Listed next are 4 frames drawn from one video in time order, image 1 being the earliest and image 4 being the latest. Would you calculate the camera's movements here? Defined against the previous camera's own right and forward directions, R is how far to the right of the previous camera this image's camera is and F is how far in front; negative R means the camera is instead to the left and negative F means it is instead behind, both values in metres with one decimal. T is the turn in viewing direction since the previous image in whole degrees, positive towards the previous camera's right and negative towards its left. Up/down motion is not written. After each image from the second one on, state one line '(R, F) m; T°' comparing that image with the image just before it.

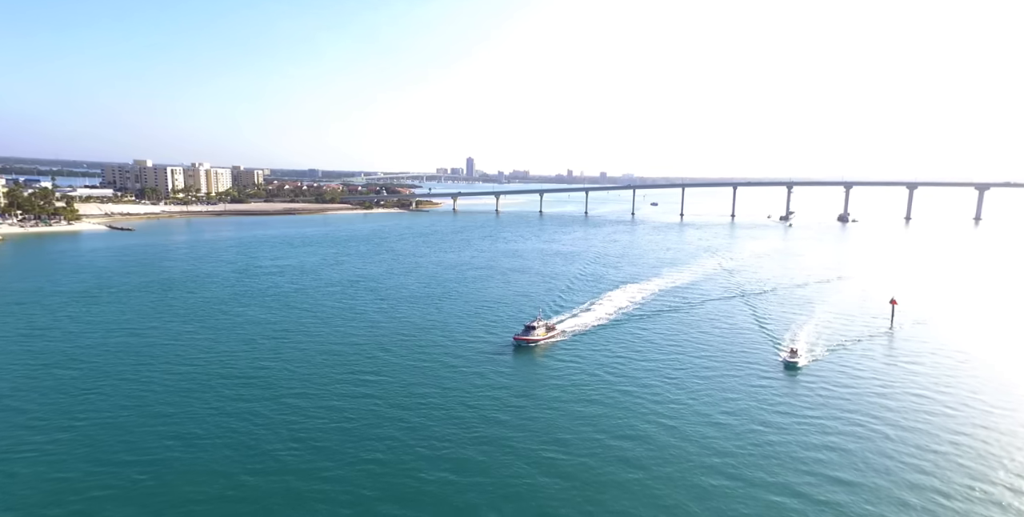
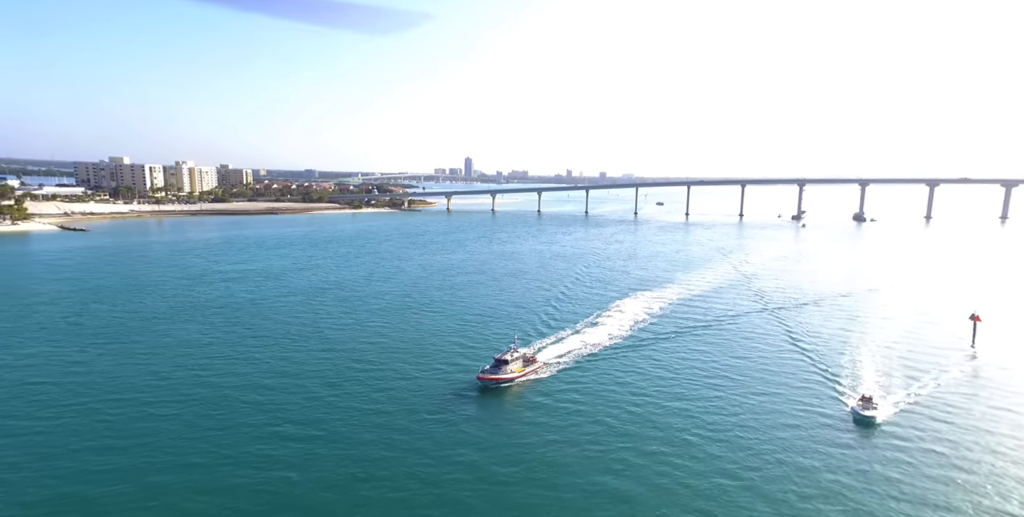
(+0.3, +4.7) m; 0°
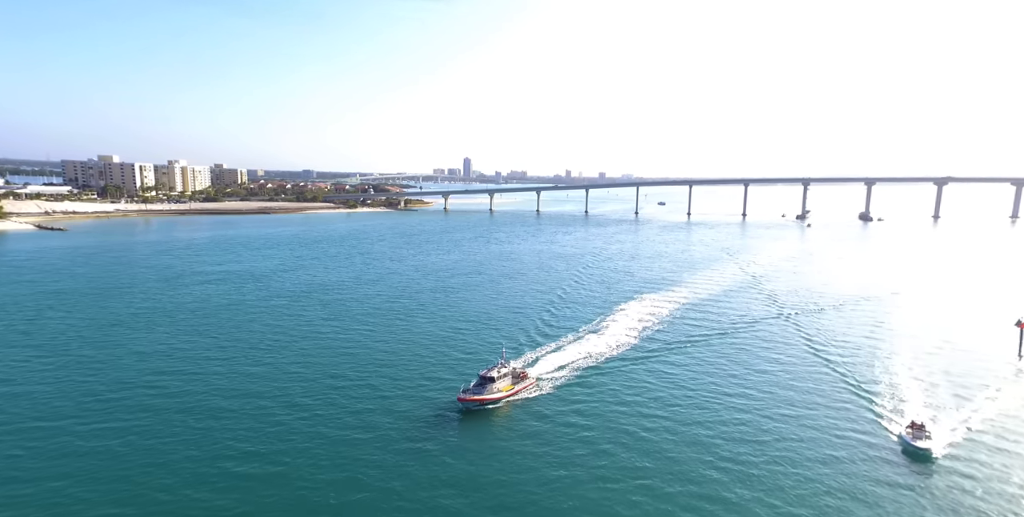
(+0.1, +1.9) m; 0°
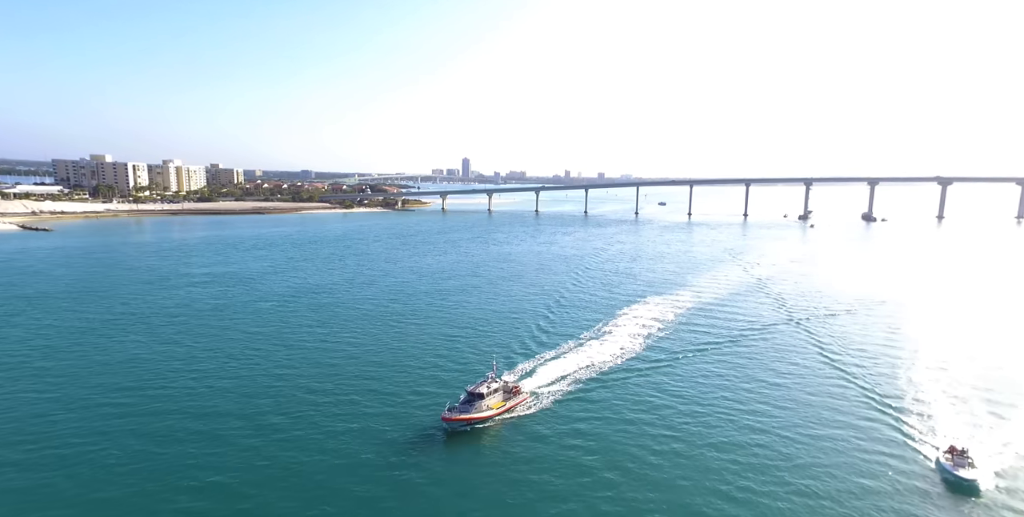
(+0.1, +1.2) m; 0°
